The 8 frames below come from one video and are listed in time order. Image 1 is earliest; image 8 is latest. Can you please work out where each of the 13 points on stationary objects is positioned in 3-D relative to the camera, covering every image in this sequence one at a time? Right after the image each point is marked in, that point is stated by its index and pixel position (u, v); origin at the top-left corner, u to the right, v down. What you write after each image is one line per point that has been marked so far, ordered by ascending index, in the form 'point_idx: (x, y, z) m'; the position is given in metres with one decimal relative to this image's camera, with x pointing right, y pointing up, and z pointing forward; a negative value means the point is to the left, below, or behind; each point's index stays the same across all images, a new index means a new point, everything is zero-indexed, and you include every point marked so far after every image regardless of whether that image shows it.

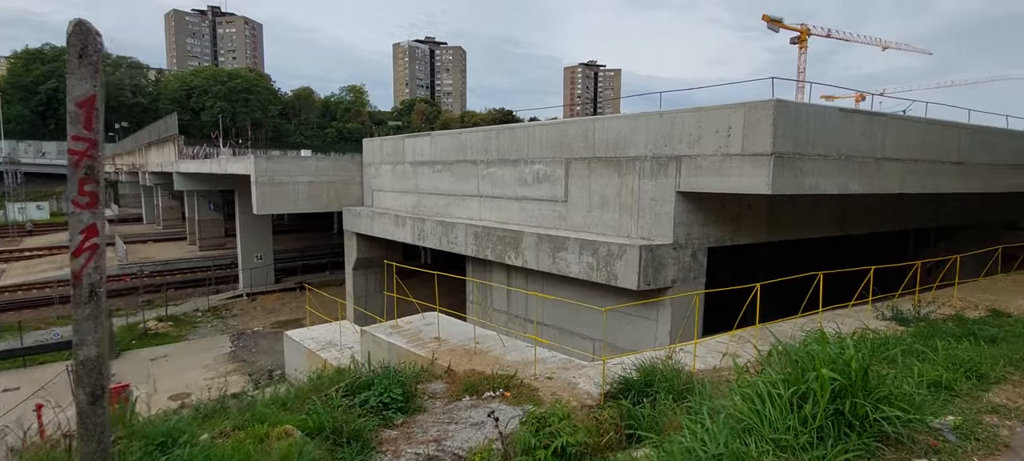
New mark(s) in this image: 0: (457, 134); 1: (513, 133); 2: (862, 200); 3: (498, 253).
0: (-1.6, +2.7, +14.2) m
1: (0.0, +2.4, +12.4) m
2: (+8.4, +0.7, +12.0) m
3: (-0.4, -0.6, +12.0) m
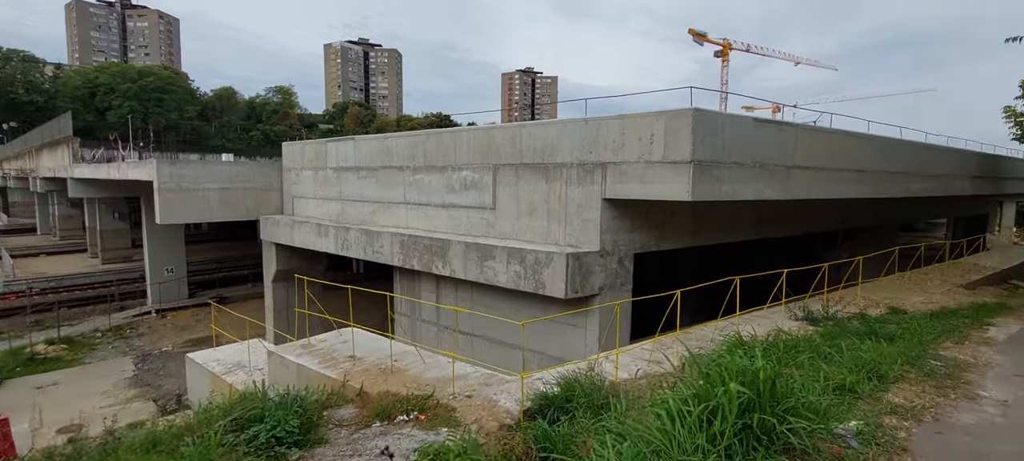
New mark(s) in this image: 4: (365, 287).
0: (-3.5, +2.5, +13.6) m
1: (-1.7, +2.2, +12.1) m
2: (+6.7, +0.6, +12.6) m
3: (-2.0, -0.8, +11.5) m
4: (-5.7, -2.2, +19.5) m
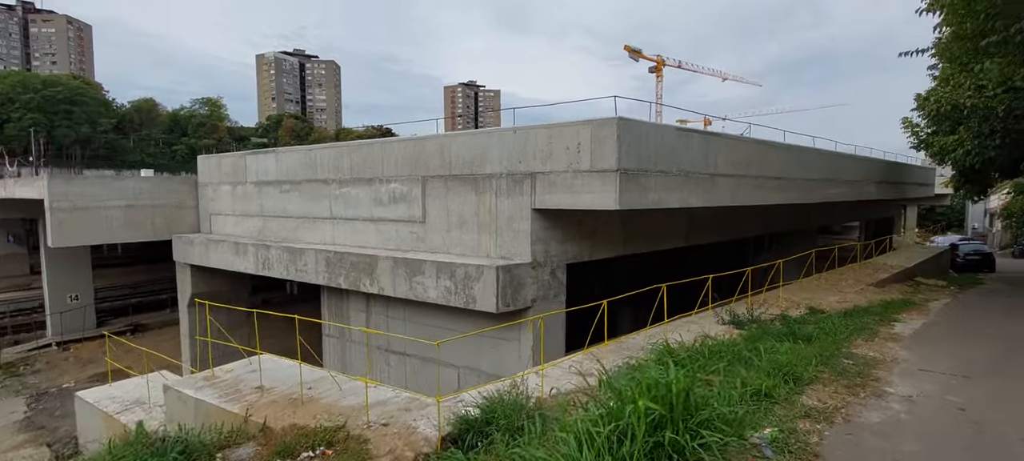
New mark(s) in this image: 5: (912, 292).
0: (-5.3, +2.0, +12.9) m
1: (-3.4, +1.9, +11.6) m
2: (+5.0, +0.5, +13.0) m
3: (-3.5, -1.1, +10.9) m
4: (-8.0, -2.9, +18.4) m
5: (+10.8, -1.7, +13.5) m
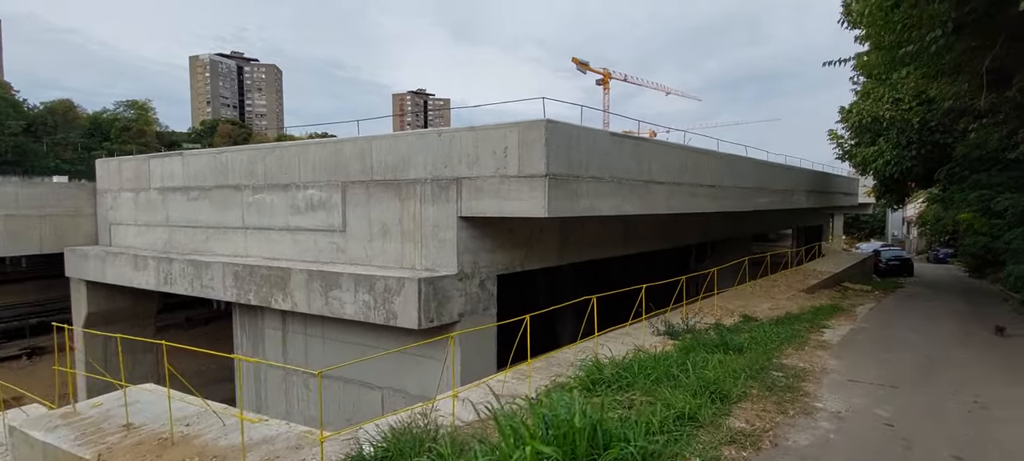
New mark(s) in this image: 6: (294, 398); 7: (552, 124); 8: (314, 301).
0: (-6.9, +1.8, +11.8) m
1: (-4.9, +1.7, +10.6) m
2: (+3.3, +0.3, +12.8) m
3: (-4.9, -1.3, +9.9) m
4: (-10.1, -3.3, +16.9) m
5: (+9.1, -1.9, +13.9) m
6: (-4.8, -3.7, +10.9) m
7: (+0.6, +1.7, +7.8) m
8: (-3.7, -1.3, +9.2) m
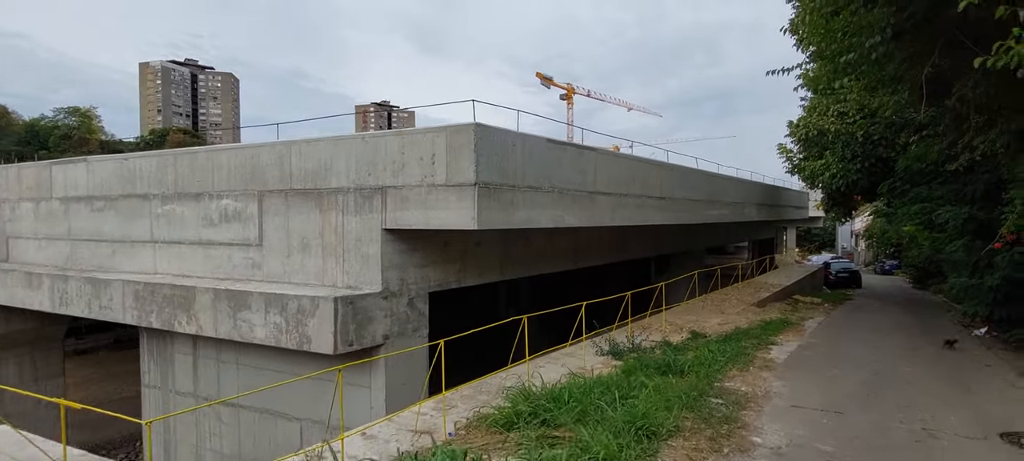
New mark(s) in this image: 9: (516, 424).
0: (-8.2, +1.5, +10.6) m
1: (-6.1, +1.4, +9.7) m
2: (+1.9, -0.1, +12.3) m
3: (-6.1, -1.6, +8.8) m
4: (-11.7, -3.7, +15.4) m
5: (+7.6, -2.2, +13.7) m
6: (-6.0, -3.9, +9.8) m
7: (-0.4, +1.5, +7.2) m
8: (-4.8, -1.5, +8.2) m
9: (0.0, -2.0, +5.1) m
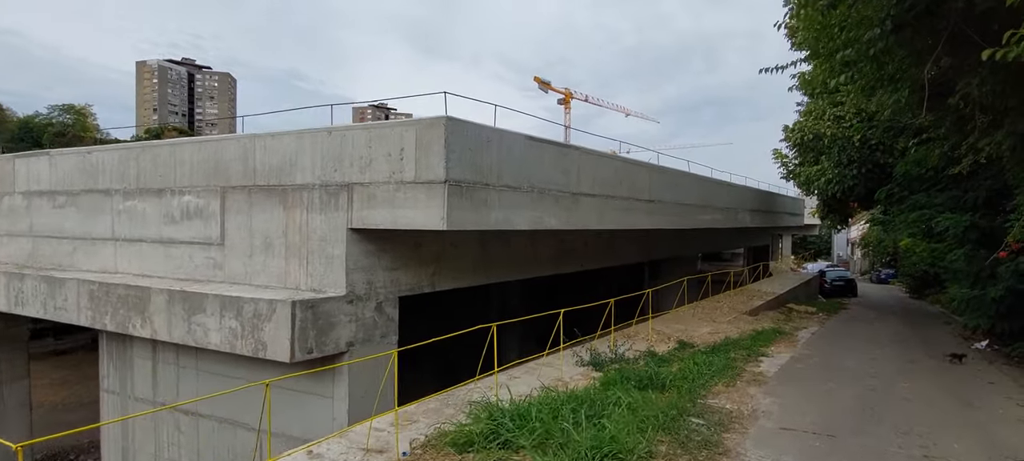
0: (-8.6, +1.5, +10.1) m
1: (-6.5, +1.4, +9.2) m
2: (+1.5, -0.2, +11.8) m
3: (-6.5, -1.5, +8.3) m
4: (-12.2, -3.6, +14.9) m
5: (+7.2, -2.4, +13.2) m
6: (-6.5, -3.9, +9.3) m
7: (-0.8, +1.5, +6.7) m
8: (-5.2, -1.5, +7.7) m
9: (-0.3, -2.0, +4.6) m
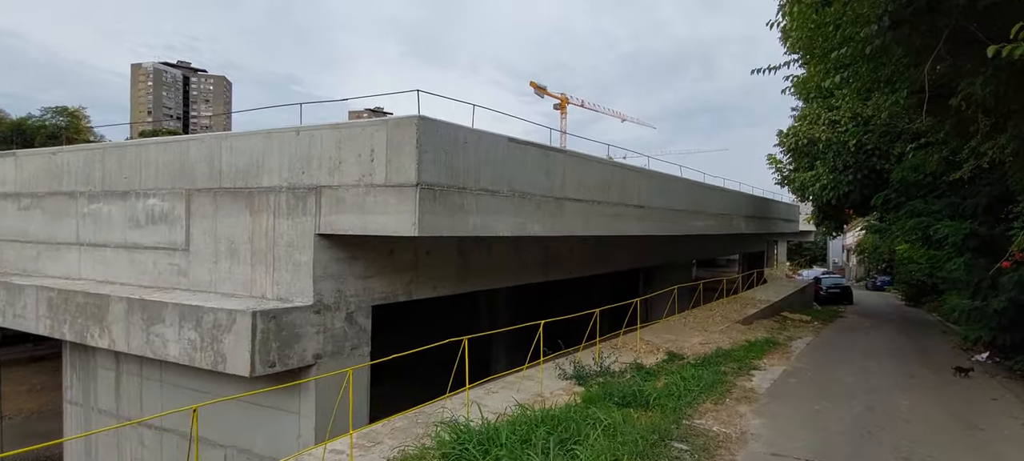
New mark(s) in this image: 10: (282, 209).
0: (-8.9, +1.5, +9.7) m
1: (-6.8, +1.4, +8.7) m
2: (+1.2, -0.3, +11.5) m
3: (-6.8, -1.6, +7.9) m
4: (-12.6, -3.7, +14.4) m
5: (+6.8, -2.5, +12.9) m
6: (-6.8, -4.0, +8.8) m
7: (-1.1, +1.4, +6.3) m
8: (-5.5, -1.6, +7.3) m
9: (-0.6, -2.0, +4.2) m
10: (-3.3, +0.3, +7.1) m
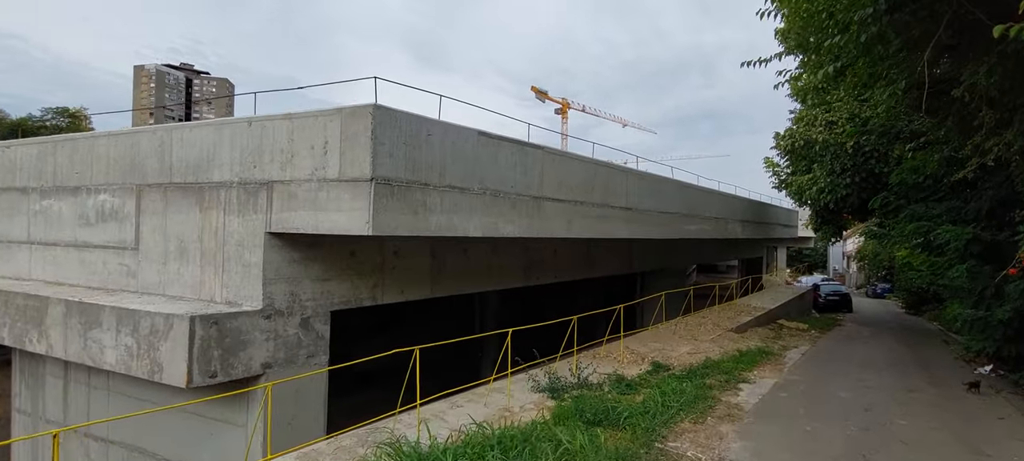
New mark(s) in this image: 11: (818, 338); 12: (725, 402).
0: (-9.3, +1.5, +9.2) m
1: (-7.2, +1.4, +8.2) m
2: (+0.8, -0.3, +10.9) m
3: (-7.3, -1.5, +7.3) m
4: (-13.0, -3.7, +13.8) m
5: (+6.4, -2.7, +12.3) m
6: (-7.2, -3.9, +8.3) m
7: (-1.5, +1.4, +5.8) m
8: (-5.9, -1.5, +6.7) m
9: (-1.1, -2.0, +3.6) m
10: (-3.7, +0.3, +6.6) m
11: (+8.2, -2.9, +13.4) m
12: (+2.7, -2.2, +6.4) m
